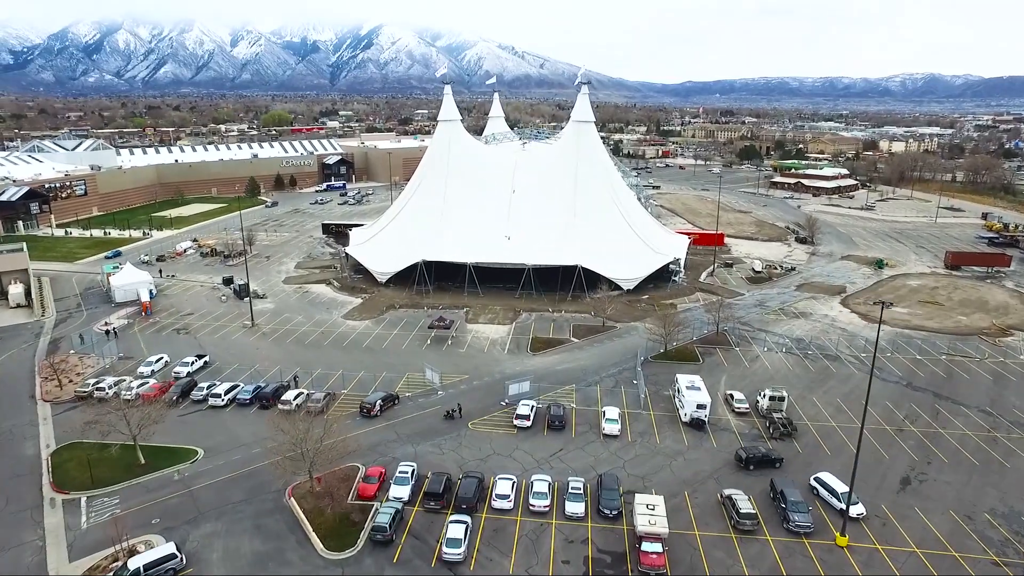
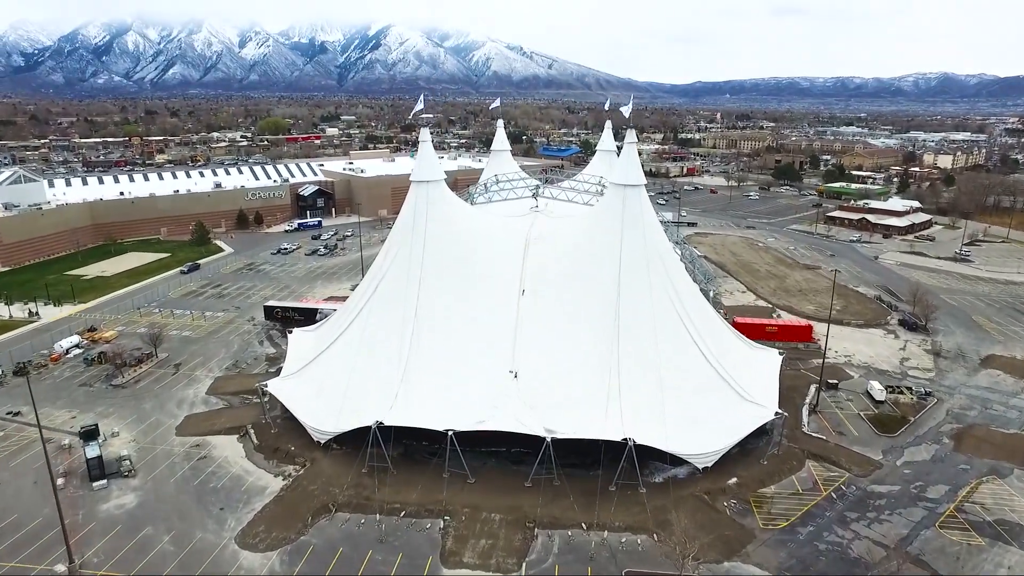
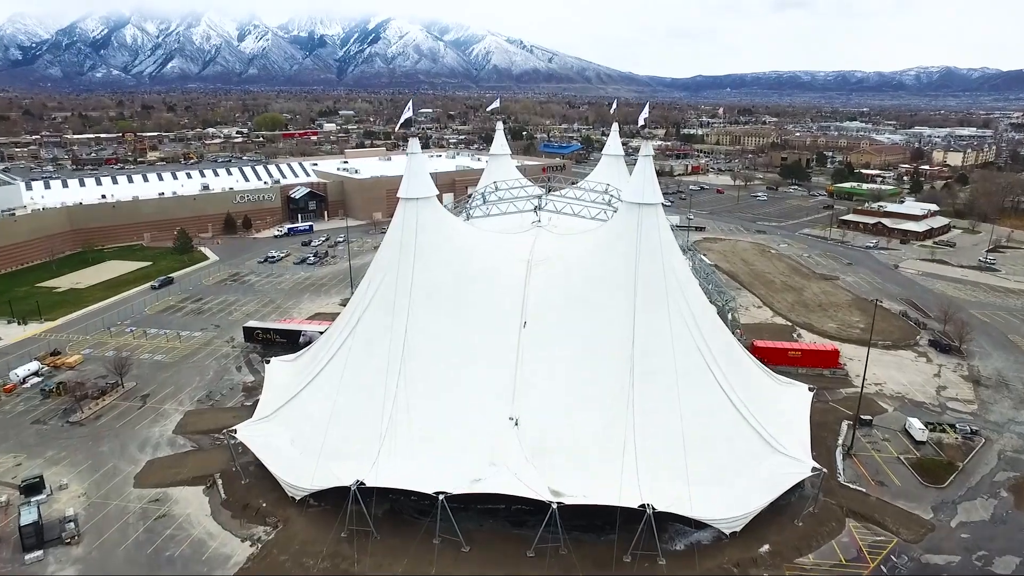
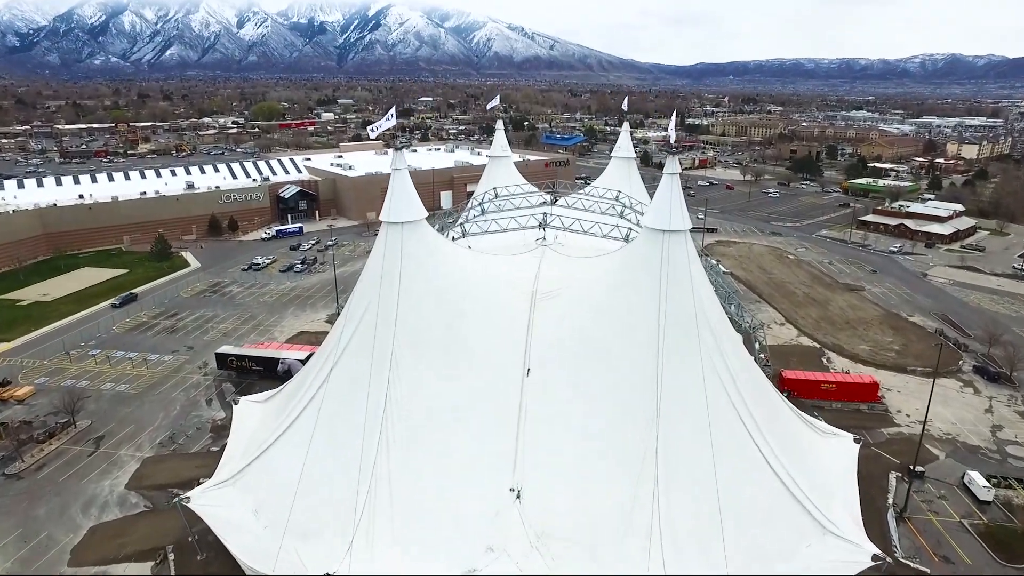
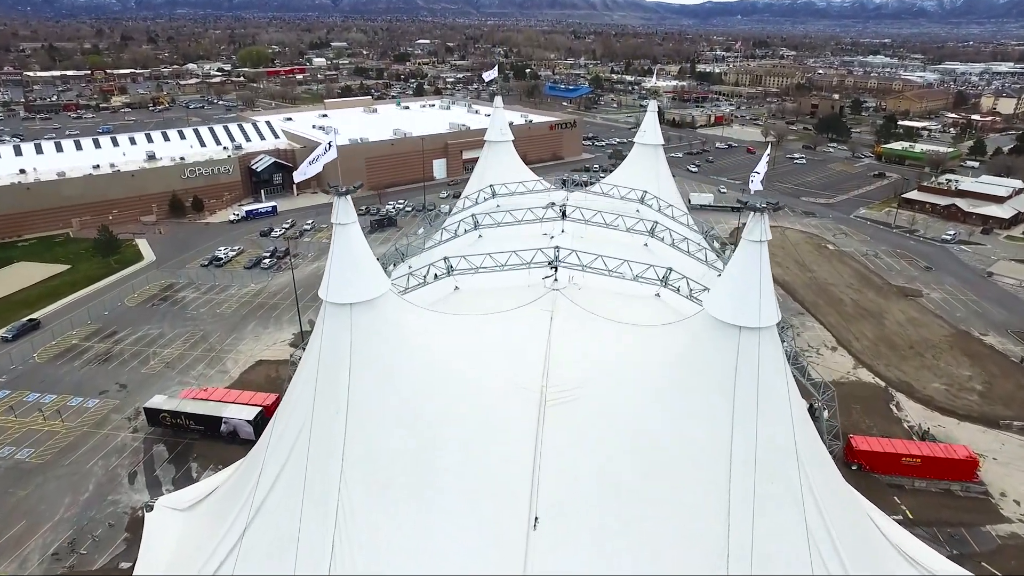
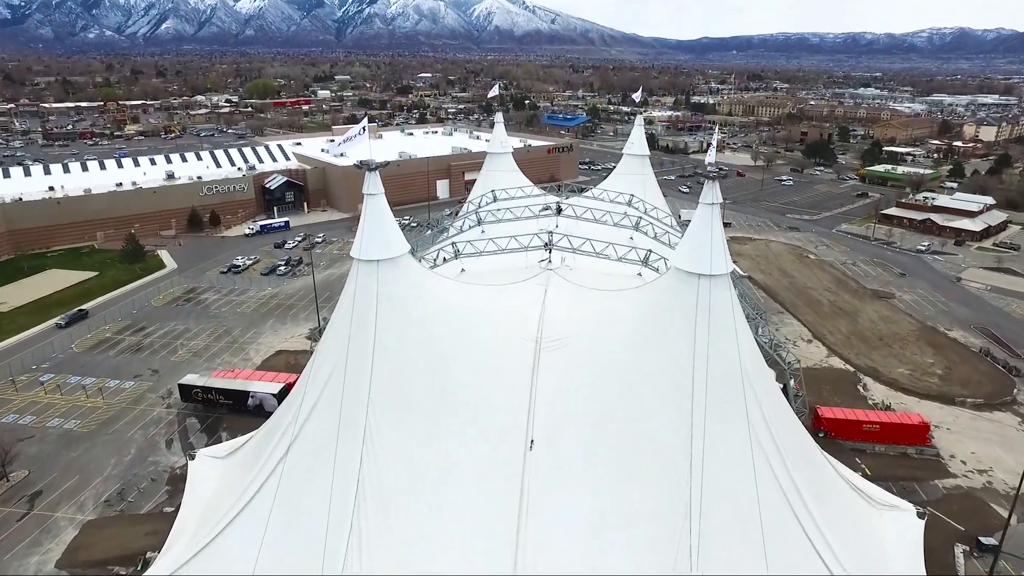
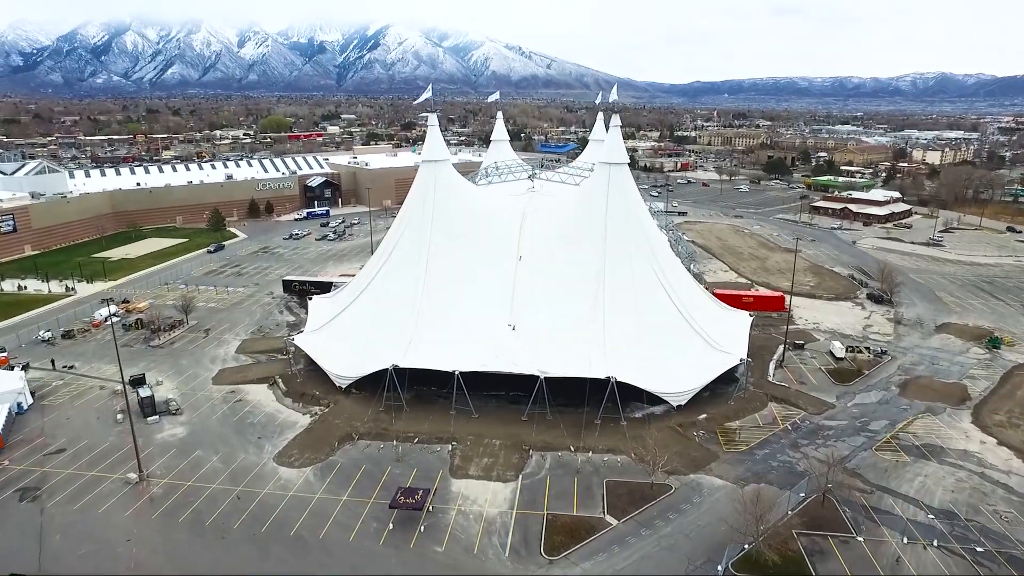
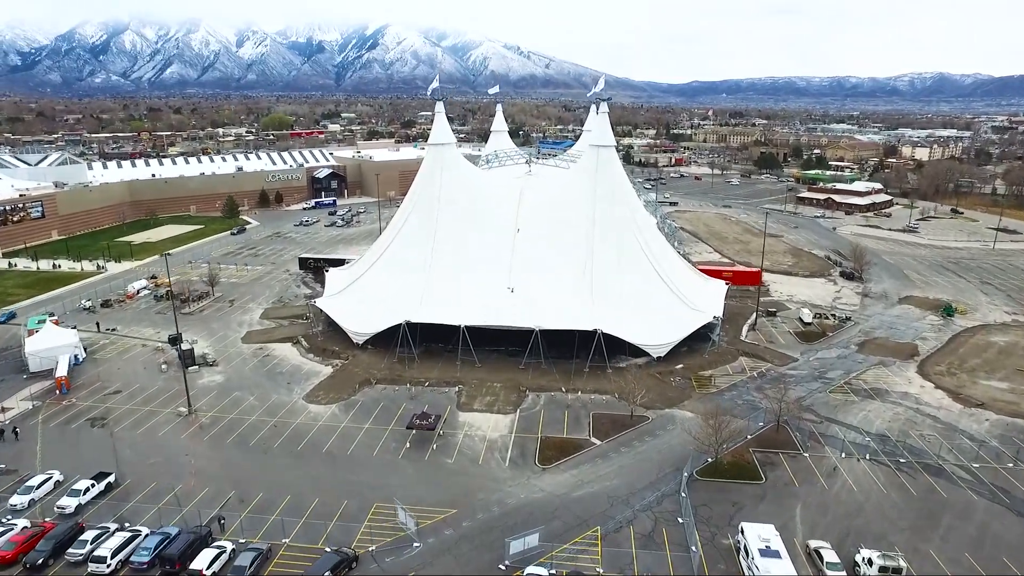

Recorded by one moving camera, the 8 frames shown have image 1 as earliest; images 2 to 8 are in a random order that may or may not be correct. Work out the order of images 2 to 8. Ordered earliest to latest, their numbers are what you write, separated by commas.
8, 7, 2, 3, 4, 6, 5
